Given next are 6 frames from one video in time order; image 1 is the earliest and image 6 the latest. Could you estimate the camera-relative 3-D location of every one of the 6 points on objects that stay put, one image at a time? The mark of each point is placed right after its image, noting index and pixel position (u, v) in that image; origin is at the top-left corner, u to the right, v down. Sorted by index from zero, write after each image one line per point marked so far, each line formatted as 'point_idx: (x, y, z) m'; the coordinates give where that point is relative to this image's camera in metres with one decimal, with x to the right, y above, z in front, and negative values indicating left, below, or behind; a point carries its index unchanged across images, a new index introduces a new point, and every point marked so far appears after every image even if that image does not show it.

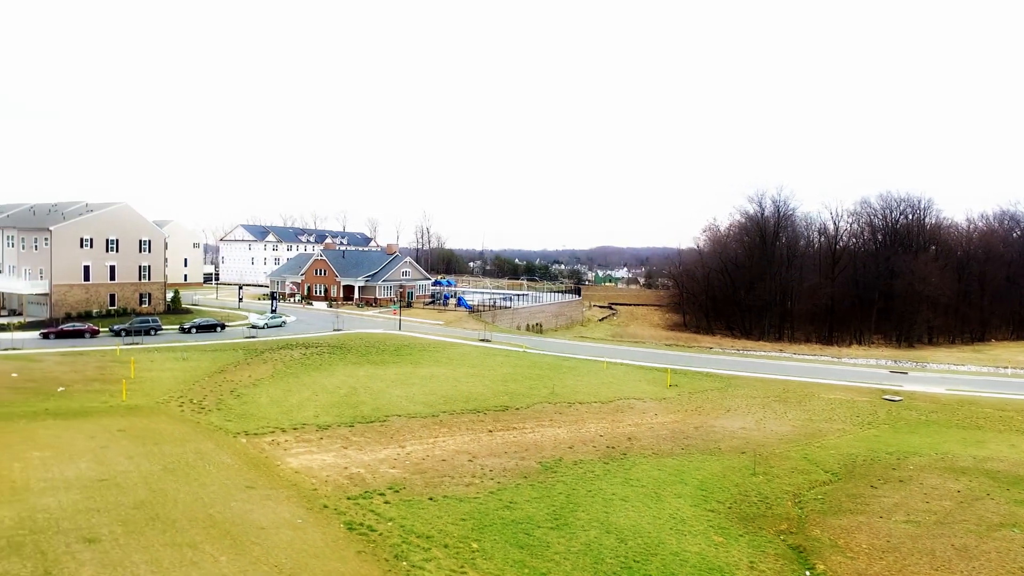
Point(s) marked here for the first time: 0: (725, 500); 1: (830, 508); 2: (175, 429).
0: (+6.0, -6.0, +17.1) m
1: (+8.9, -6.1, +16.9) m
2: (-10.4, -4.3, +18.6) m
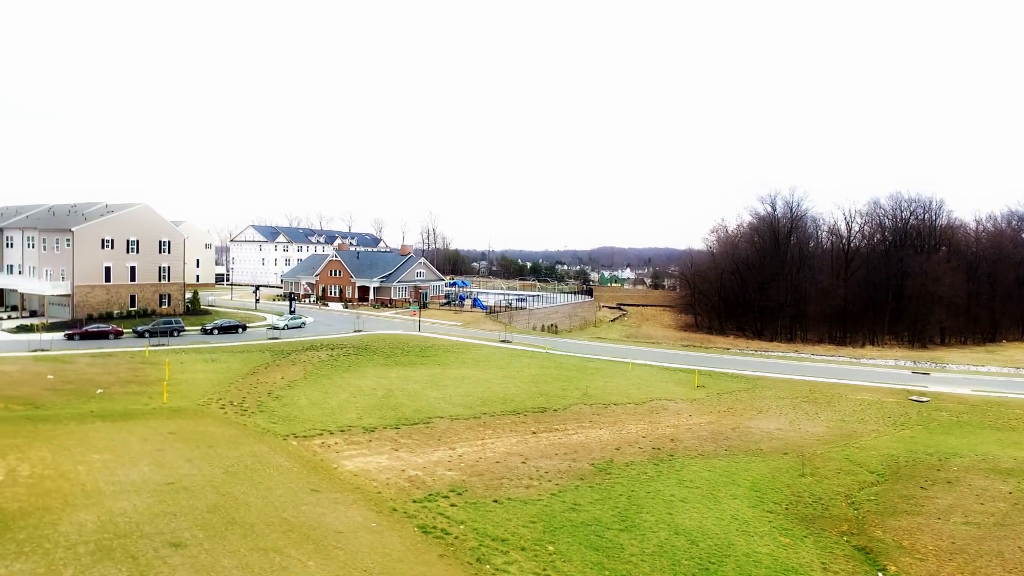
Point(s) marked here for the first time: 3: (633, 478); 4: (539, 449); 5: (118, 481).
0: (+7.6, -6.0, +17.1) m
1: (+10.5, -6.2, +17.0) m
2: (-8.8, -4.4, +18.5) m
3: (+3.5, -5.5, +17.4) m
4: (+0.8, -5.1, +19.2) m
5: (-8.9, -4.4, +13.7) m
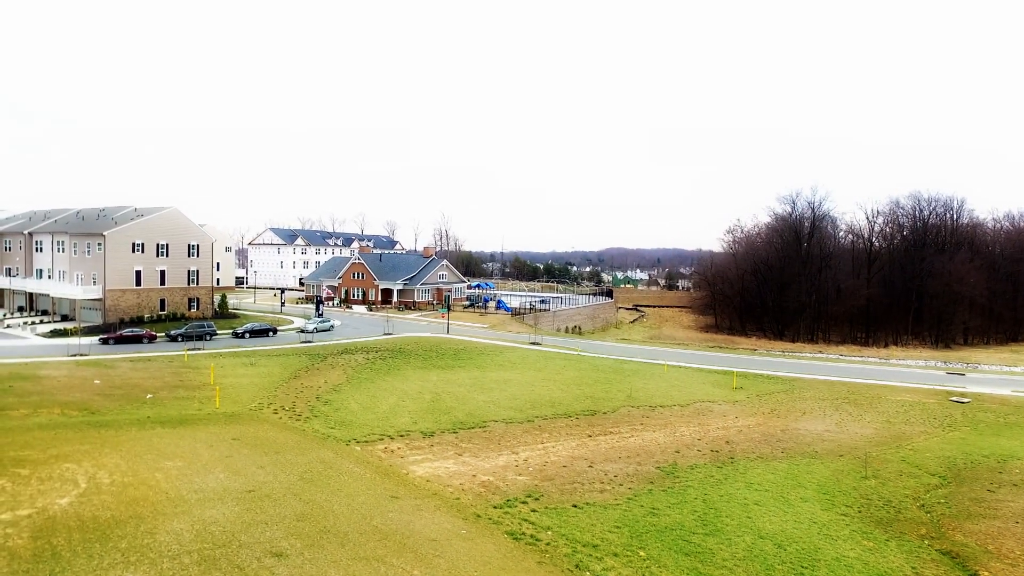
0: (+9.5, -6.1, +16.9) m
1: (+12.4, -6.2, +16.8) m
2: (-6.9, -4.5, +18.4) m
3: (+5.4, -5.5, +17.3) m
4: (+2.8, -5.2, +19.1) m
5: (-7.0, -4.5, +13.5) m
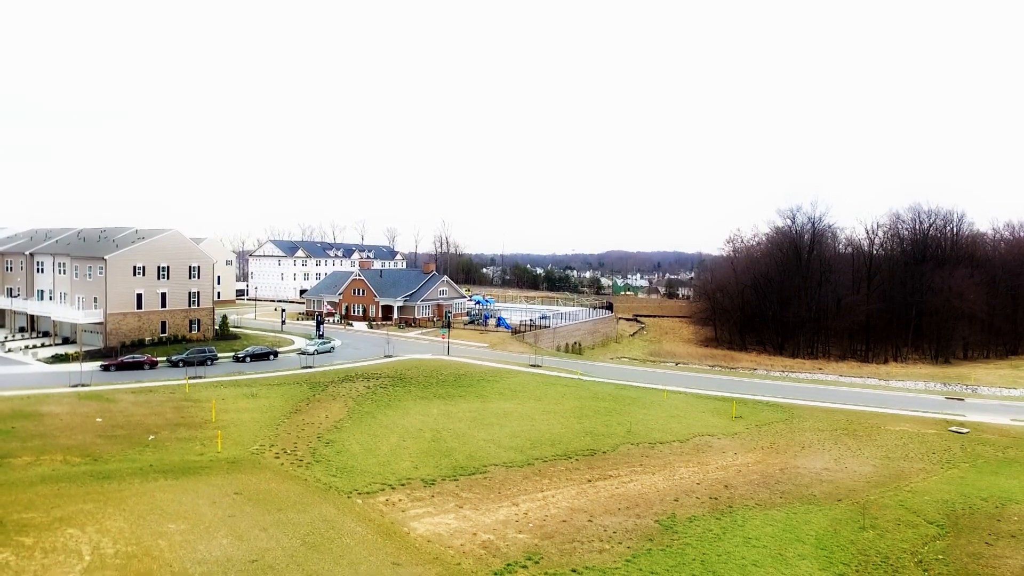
0: (+9.5, -7.7, +17.0) m
1: (+12.5, -7.9, +16.9) m
2: (-6.9, -6.1, +18.5) m
3: (+5.4, -7.2, +17.4) m
4: (+2.8, -6.8, +19.2) m
5: (-7.0, -6.1, +13.7) m
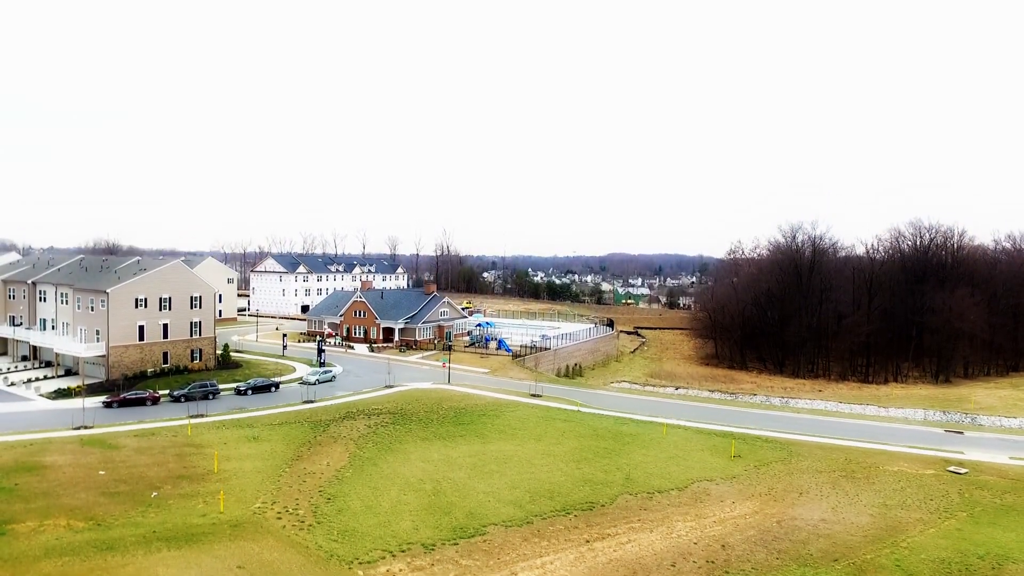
0: (+9.5, -10.0, +17.2) m
1: (+12.4, -10.2, +17.1) m
2: (-6.9, -8.3, +18.7) m
3: (+5.4, -9.5, +17.5) m
4: (+2.7, -9.1, +19.4) m
5: (-7.1, -8.4, +13.8) m
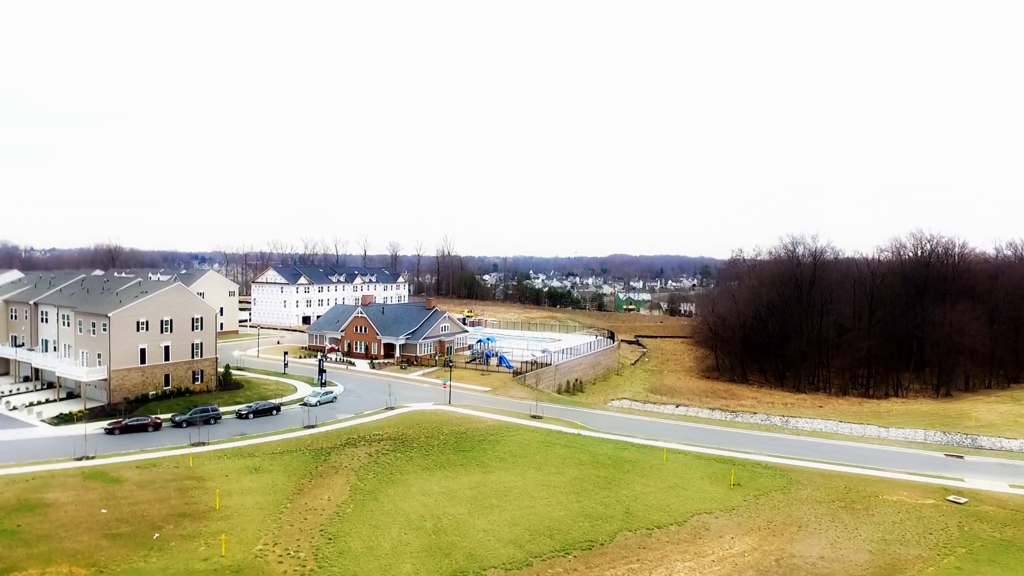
0: (+9.5, -11.7, +17.3) m
1: (+12.4, -11.8, +17.2) m
2: (-6.9, -10.0, +18.8) m
3: (+5.4, -11.1, +17.7) m
4: (+2.7, -10.7, +19.5) m
5: (-7.1, -10.1, +14.0) m
